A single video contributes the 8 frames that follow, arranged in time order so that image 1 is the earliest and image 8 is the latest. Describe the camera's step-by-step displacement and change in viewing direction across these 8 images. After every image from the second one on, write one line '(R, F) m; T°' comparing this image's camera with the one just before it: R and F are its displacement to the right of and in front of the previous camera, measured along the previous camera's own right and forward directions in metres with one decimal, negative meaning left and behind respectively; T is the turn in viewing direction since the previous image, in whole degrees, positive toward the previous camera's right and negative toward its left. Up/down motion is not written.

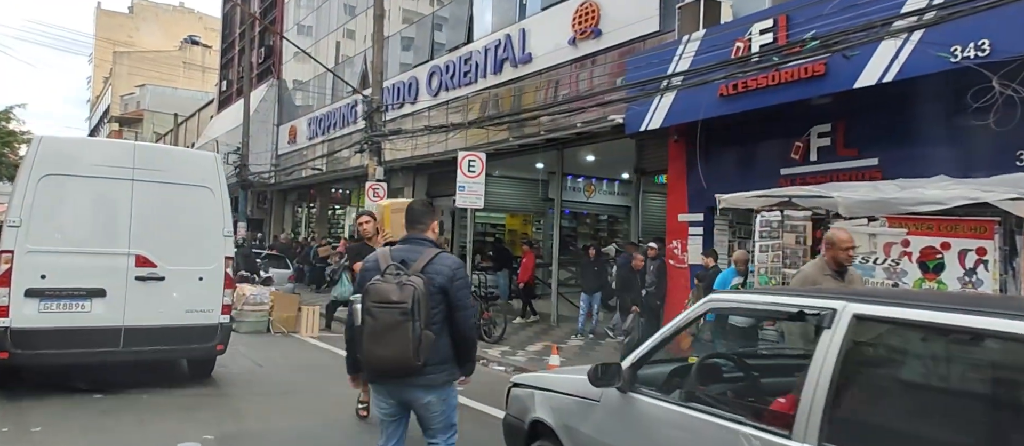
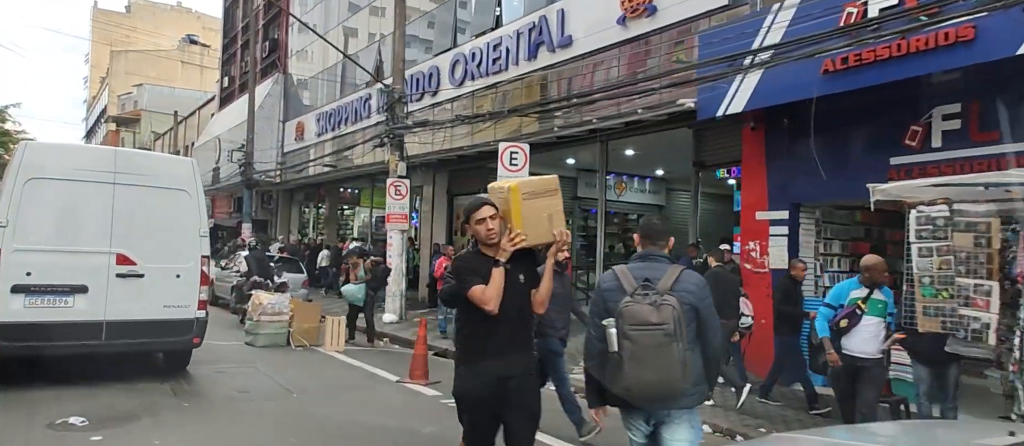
(-0.8, +1.3) m; 0°
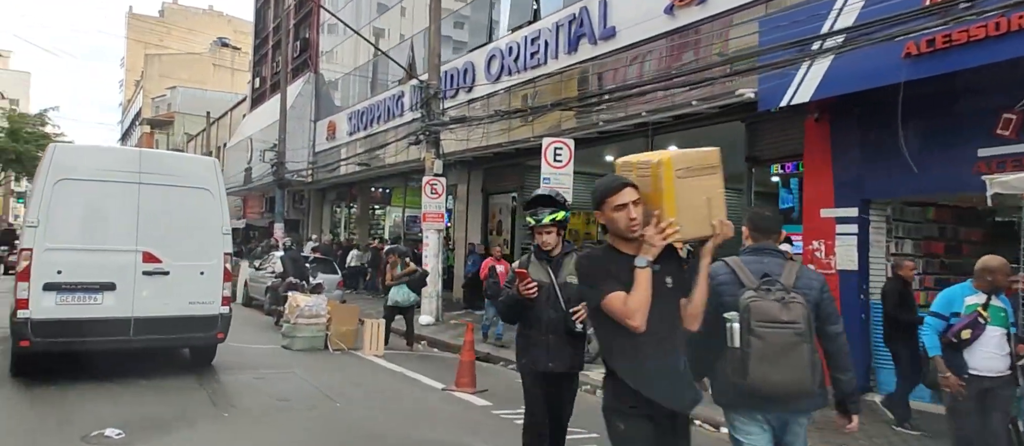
(-0.3, +0.5) m; -2°
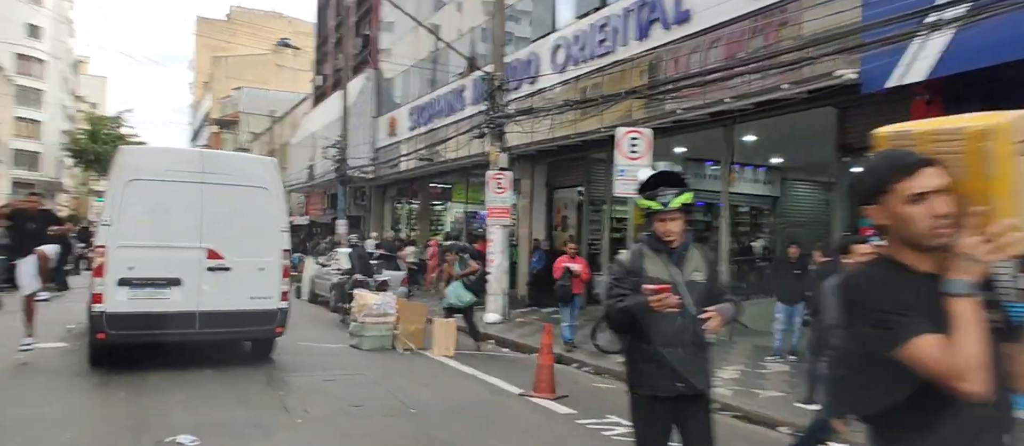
(-0.3, +0.5) m; -5°
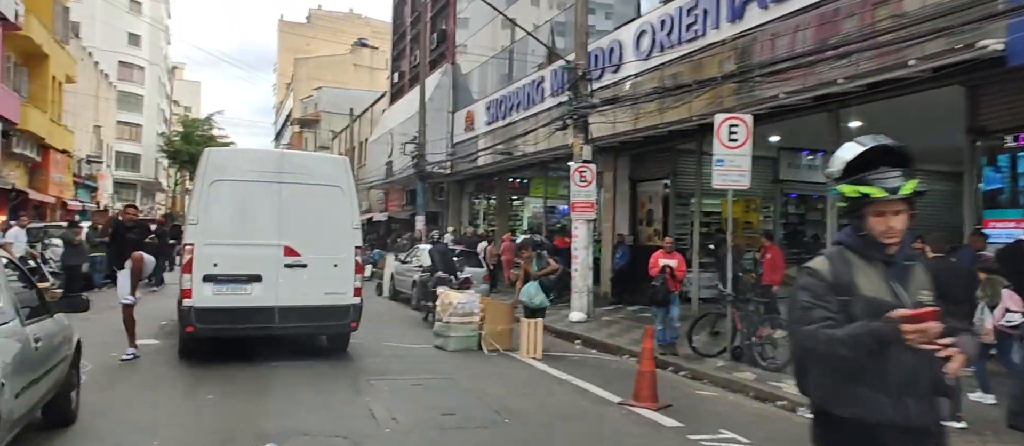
(-0.2, +0.5) m; -6°
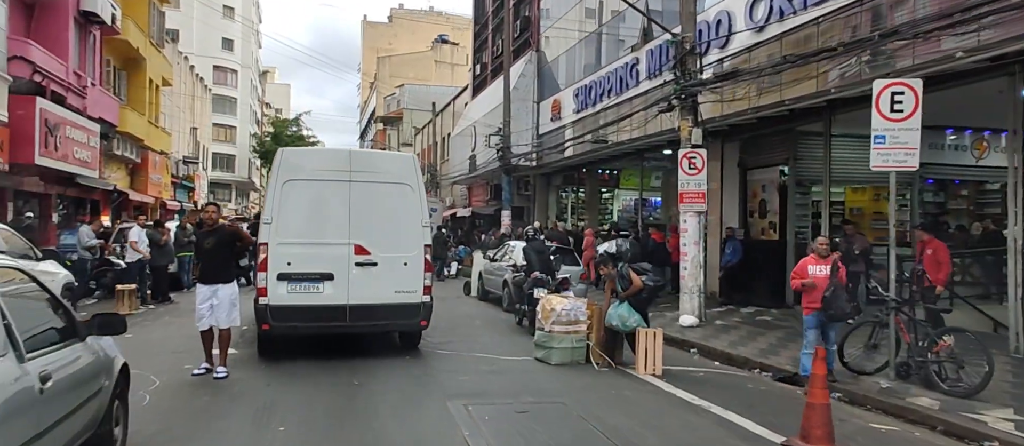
(-0.4, +1.2) m; -7°
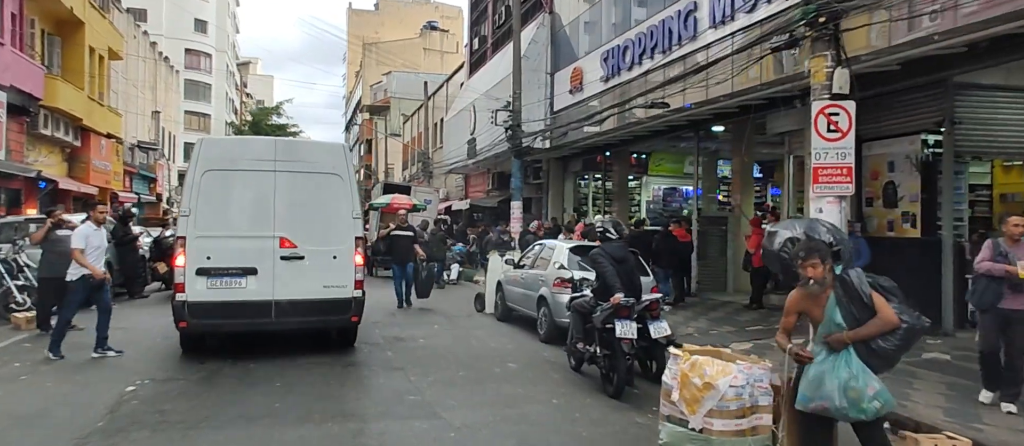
(-0.7, +4.1) m; +1°
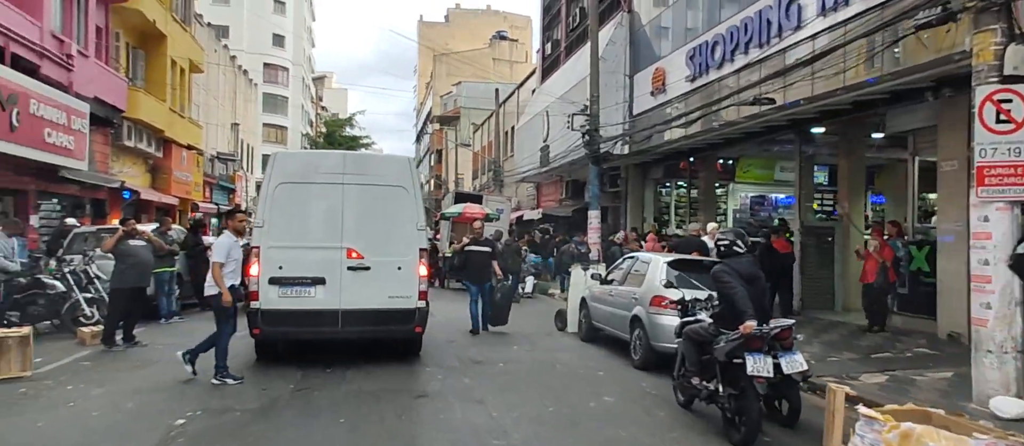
(-0.3, +1.0) m; -6°
